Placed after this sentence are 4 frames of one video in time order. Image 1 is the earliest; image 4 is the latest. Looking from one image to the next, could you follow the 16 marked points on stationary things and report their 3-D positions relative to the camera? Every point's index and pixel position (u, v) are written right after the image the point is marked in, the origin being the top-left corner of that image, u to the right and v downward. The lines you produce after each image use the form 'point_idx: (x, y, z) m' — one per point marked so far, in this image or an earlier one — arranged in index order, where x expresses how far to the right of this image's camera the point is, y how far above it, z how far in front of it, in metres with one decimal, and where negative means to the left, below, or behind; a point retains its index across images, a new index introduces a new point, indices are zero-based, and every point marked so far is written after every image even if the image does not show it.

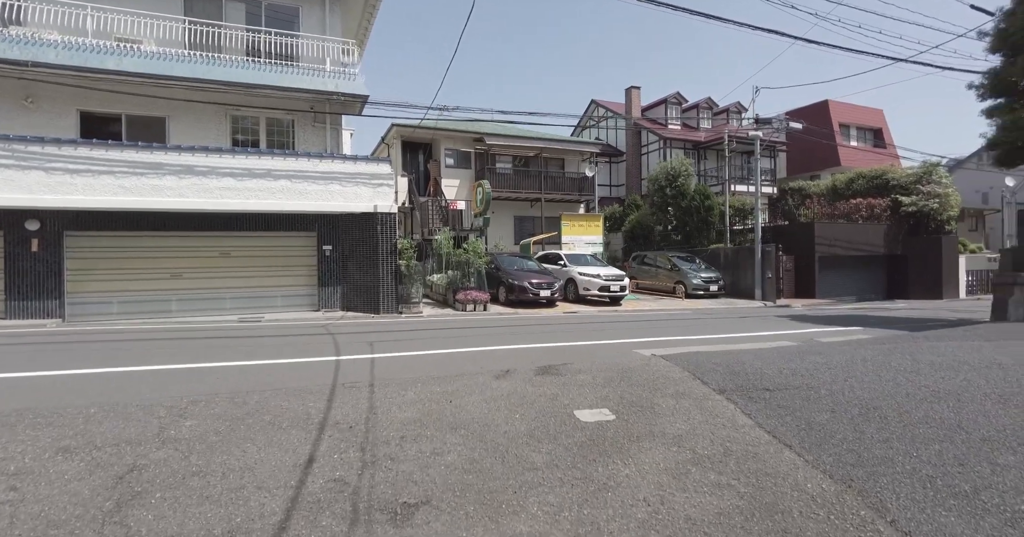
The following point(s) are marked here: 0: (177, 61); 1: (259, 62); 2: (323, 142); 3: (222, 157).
0: (-9.1, +5.6, +13.2) m
1: (-7.5, +6.1, +14.4) m
2: (-6.1, +4.1, +15.7) m
3: (-7.7, +3.0, +13.1) m
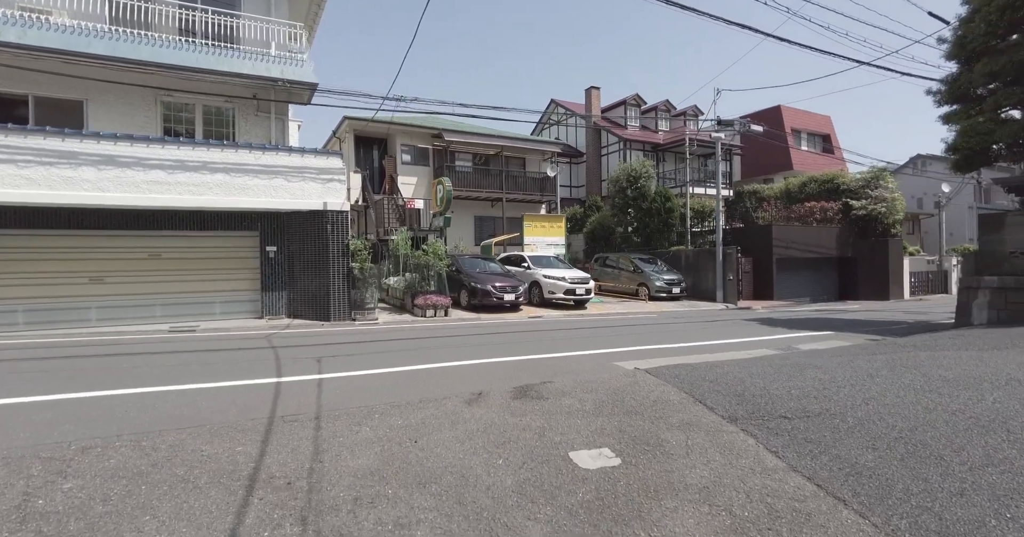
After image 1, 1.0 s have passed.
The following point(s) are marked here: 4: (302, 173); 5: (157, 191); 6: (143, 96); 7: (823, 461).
0: (-9.9, +5.5, +11.5) m
1: (-8.4, +6.0, +12.9) m
2: (-7.1, +4.0, +14.3) m
3: (-8.6, +2.9, +11.5) m
4: (-5.6, +2.6, +13.1) m
5: (-8.4, +1.8, +11.5) m
6: (-9.7, +4.5, +12.8) m
7: (+2.2, -1.4, +3.5) m
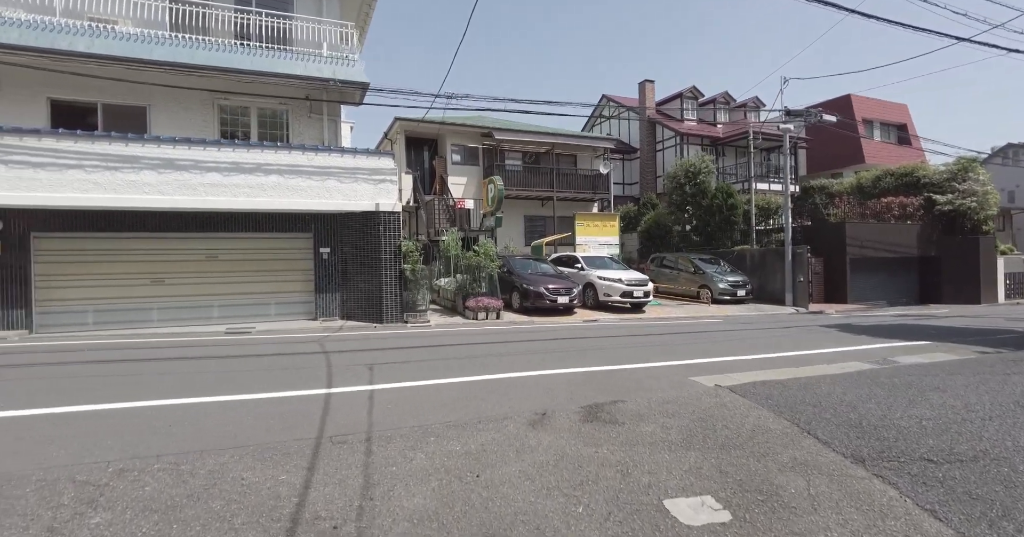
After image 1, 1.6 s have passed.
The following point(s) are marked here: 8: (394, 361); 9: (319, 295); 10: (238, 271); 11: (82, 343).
0: (-8.6, +5.5, +11.8) m
1: (-7.0, +6.0, +13.0) m
2: (-5.6, +3.9, +14.3) m
3: (-7.3, +2.8, +11.6) m
4: (-4.2, +2.5, +12.9) m
5: (-7.1, +1.8, +11.7) m
6: (-8.3, +4.5, +13.0) m
7: (+2.7, -1.4, +2.6) m
8: (-1.9, -1.5, +8.0) m
9: (-5.3, -0.7, +13.3) m
10: (-7.2, -0.1, +12.8) m
11: (-8.2, -1.5, +9.3) m
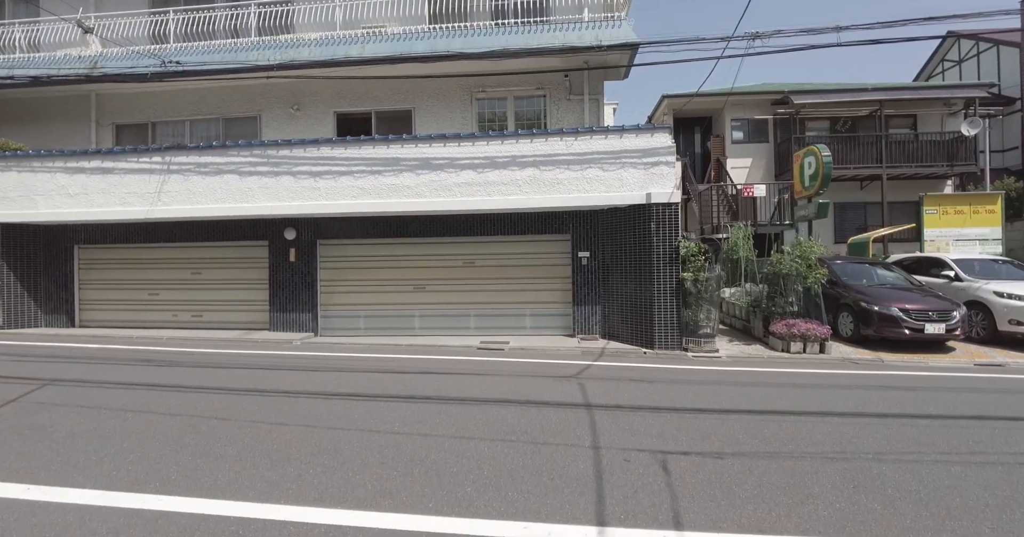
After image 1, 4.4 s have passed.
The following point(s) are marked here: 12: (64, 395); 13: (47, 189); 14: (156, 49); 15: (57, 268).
0: (-2.2, +5.3, +11.2) m
1: (-0.2, +5.8, +11.5) m
2: (+1.6, +3.8, +12.0) m
3: (-1.1, +2.7, +10.4) m
4: (+2.2, +2.3, +10.1) m
5: (-1.0, +1.6, +10.4) m
6: (-1.4, +4.3, +12.1) m
7: (+3.4, -1.6, -2.2) m
8: (+1.8, -1.7, +4.7) m
9: (+1.4, -0.9, +11.0) m
10: (-0.5, -0.3, +11.4) m
11: (-3.1, -1.6, +8.9) m
12: (-5.0, -1.4, +5.4) m
13: (-10.2, +1.7, +10.6) m
14: (-8.6, +5.3, +11.7) m
15: (-10.9, 0.0, +11.6) m
